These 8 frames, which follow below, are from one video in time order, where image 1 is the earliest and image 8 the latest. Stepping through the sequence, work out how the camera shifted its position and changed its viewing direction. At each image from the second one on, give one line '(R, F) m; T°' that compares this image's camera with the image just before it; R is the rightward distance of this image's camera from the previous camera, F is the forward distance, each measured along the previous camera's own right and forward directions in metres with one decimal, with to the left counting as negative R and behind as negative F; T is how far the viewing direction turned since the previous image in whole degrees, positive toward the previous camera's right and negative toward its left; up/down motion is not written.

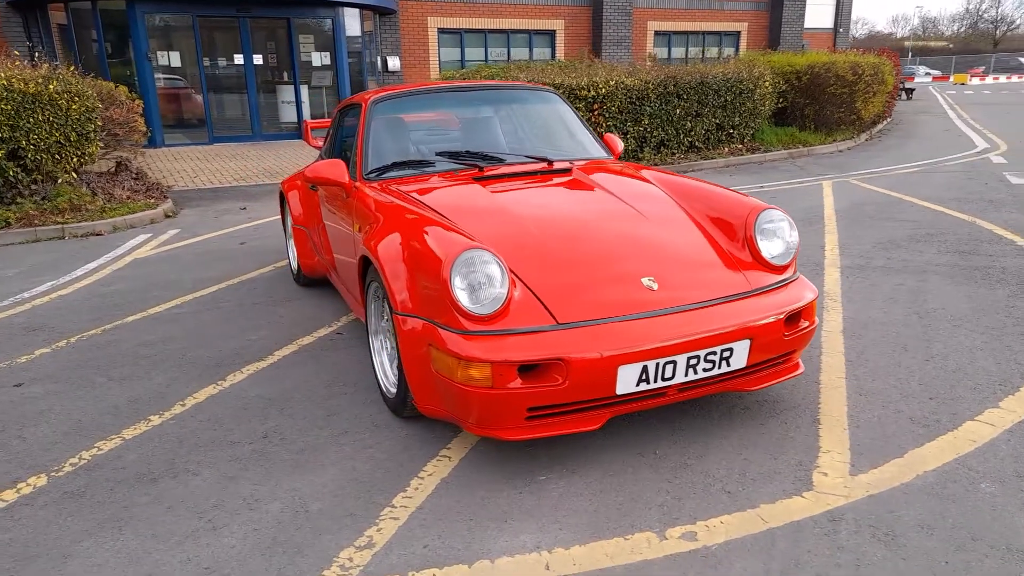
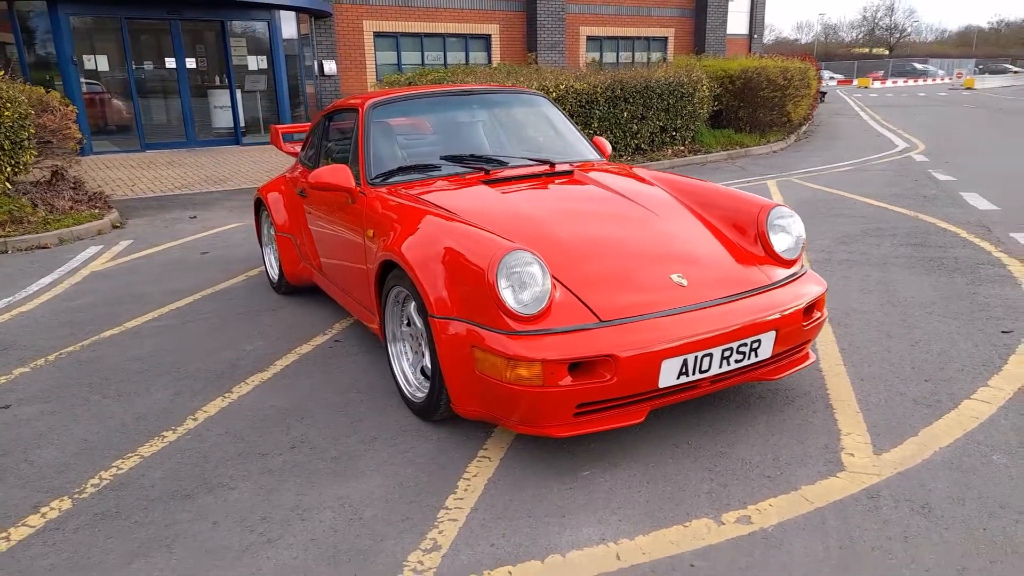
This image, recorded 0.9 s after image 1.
(-0.4, 0.0) m; +6°
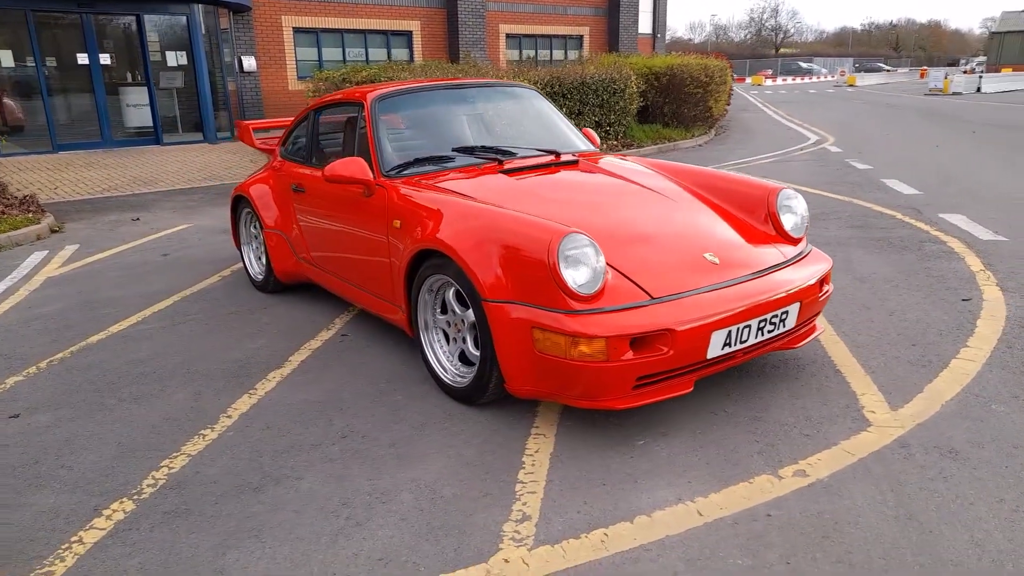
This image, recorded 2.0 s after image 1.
(-0.6, -0.1) m; +7°
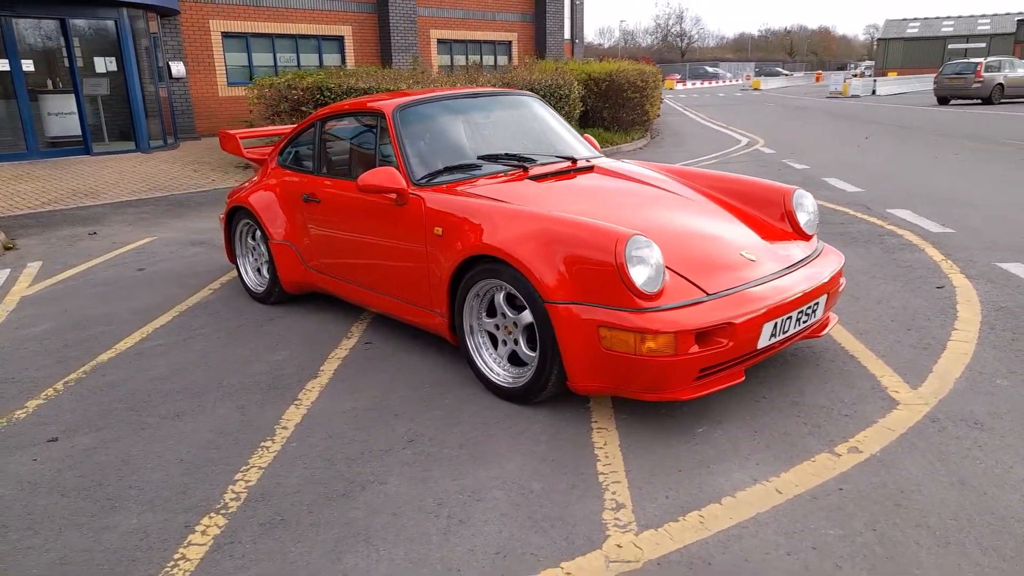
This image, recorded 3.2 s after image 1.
(-0.6, -0.1) m; +6°
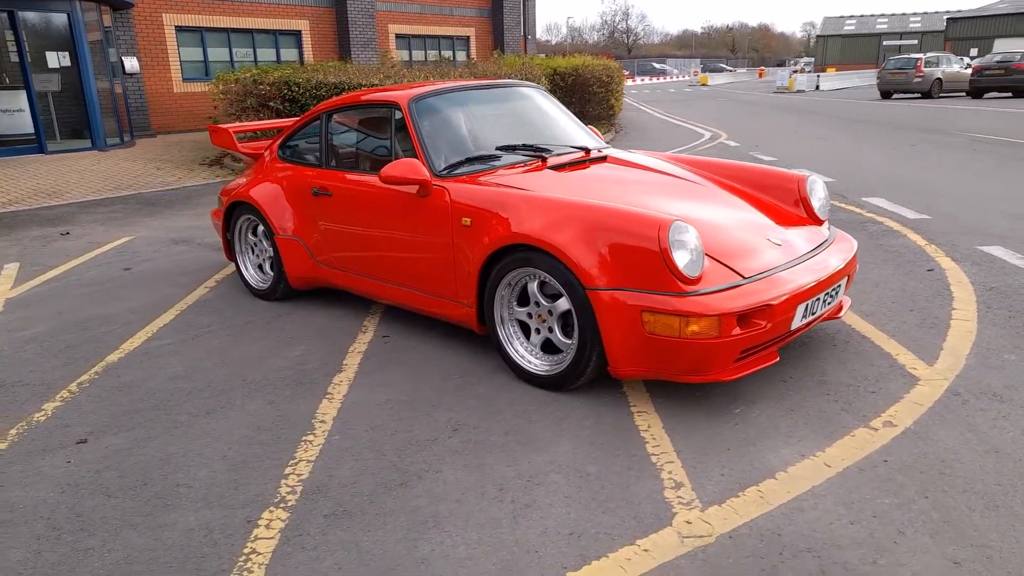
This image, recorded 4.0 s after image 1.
(-0.4, 0.0) m; +4°
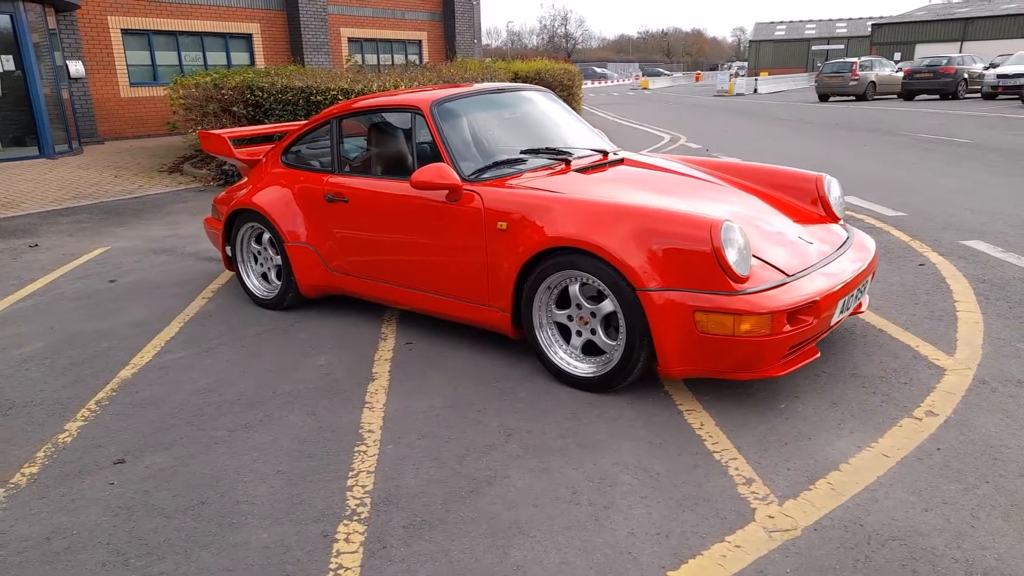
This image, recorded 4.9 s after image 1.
(-0.5, 0.0) m; +4°
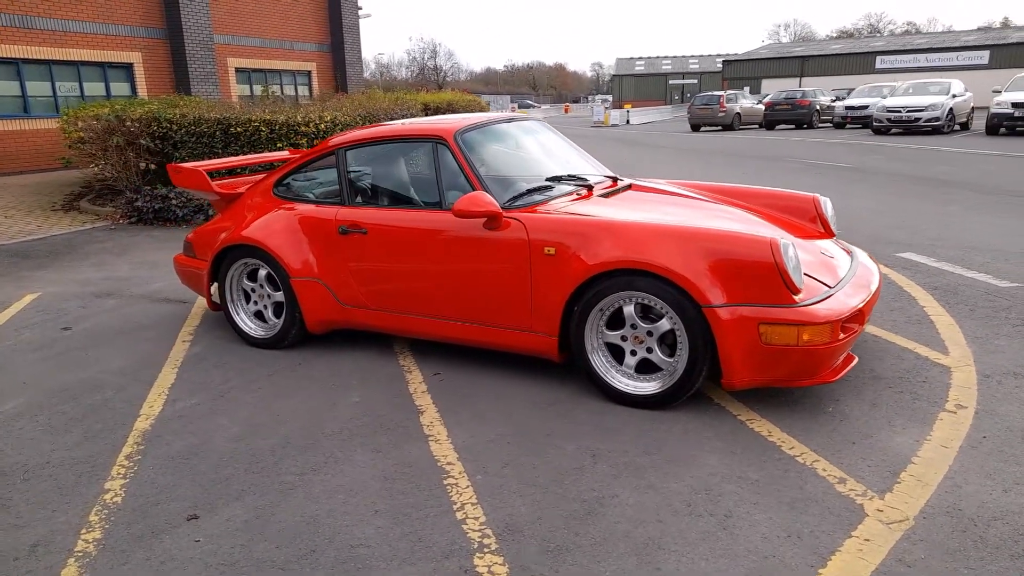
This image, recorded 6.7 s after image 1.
(-0.9, 0.0) m; +10°
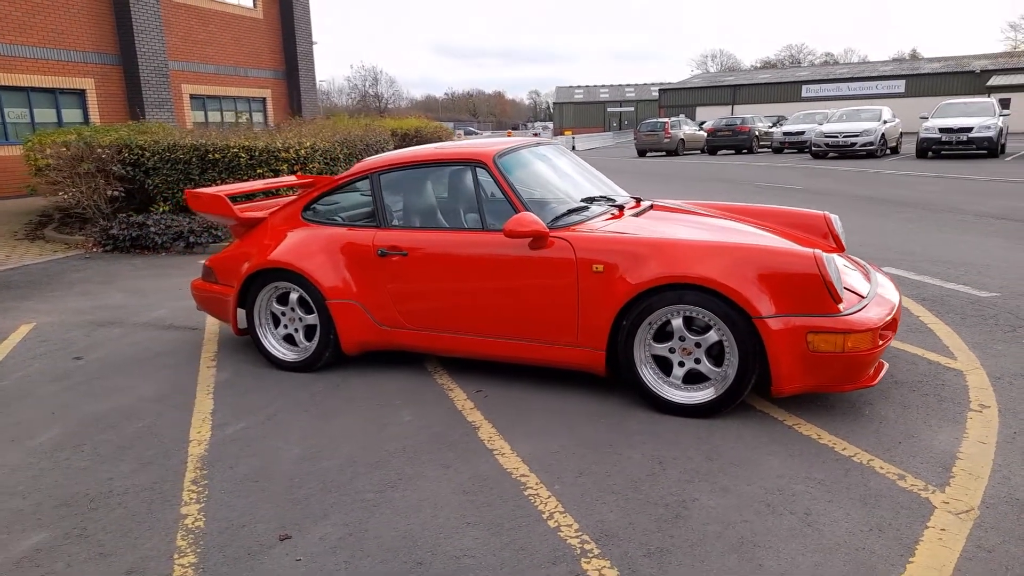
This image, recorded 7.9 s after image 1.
(-0.6, -0.1) m; +4°
